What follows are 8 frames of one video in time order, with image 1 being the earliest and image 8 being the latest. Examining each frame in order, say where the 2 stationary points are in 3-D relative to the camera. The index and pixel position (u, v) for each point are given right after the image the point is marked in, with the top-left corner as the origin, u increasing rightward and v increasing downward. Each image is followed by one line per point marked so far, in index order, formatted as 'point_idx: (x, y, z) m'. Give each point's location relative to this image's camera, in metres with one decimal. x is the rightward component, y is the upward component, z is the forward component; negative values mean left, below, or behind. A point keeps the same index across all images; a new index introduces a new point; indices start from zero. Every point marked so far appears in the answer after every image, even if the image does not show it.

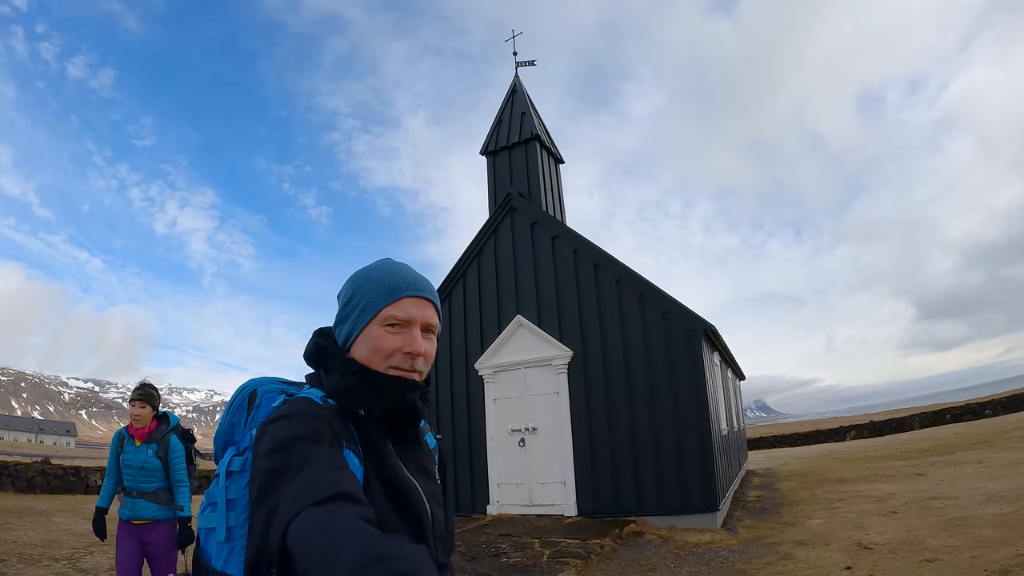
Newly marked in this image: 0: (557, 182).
0: (+1.0, +2.4, +13.6) m
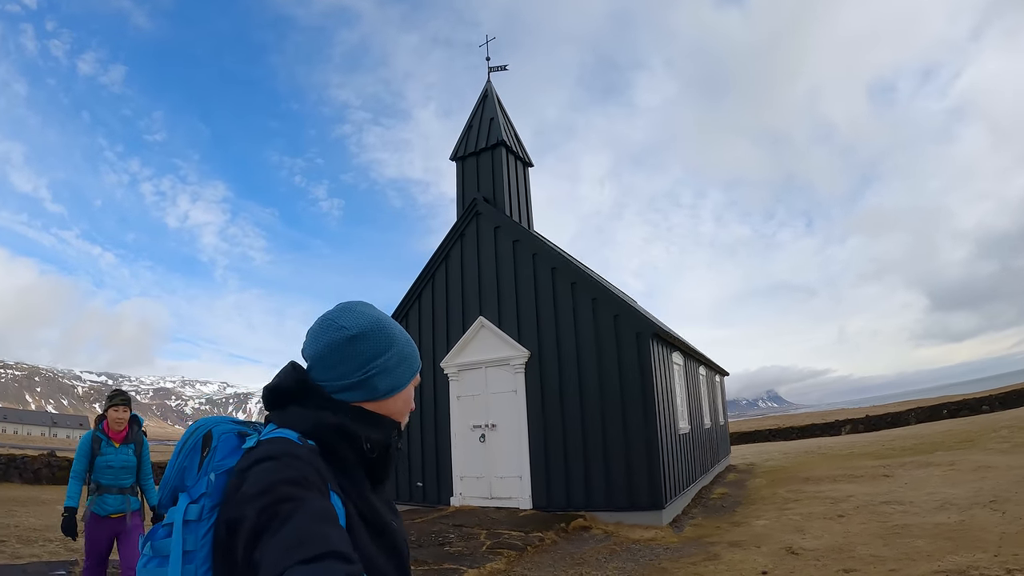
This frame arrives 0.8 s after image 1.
0: (+0.3, +2.4, +13.7) m
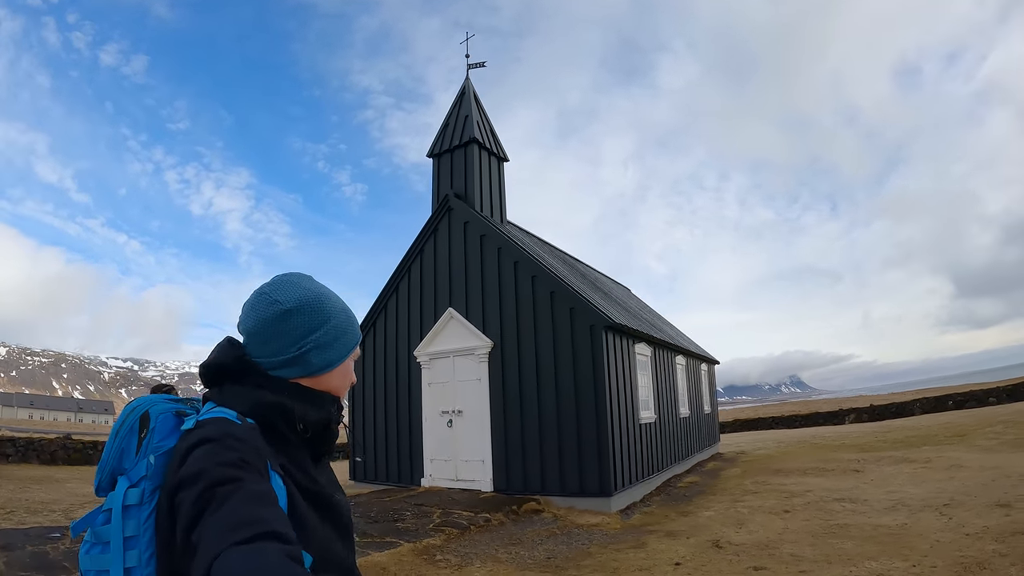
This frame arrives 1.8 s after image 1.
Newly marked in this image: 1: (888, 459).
0: (-0.4, +2.4, +13.8) m
1: (+7.9, -3.5, +12.3) m
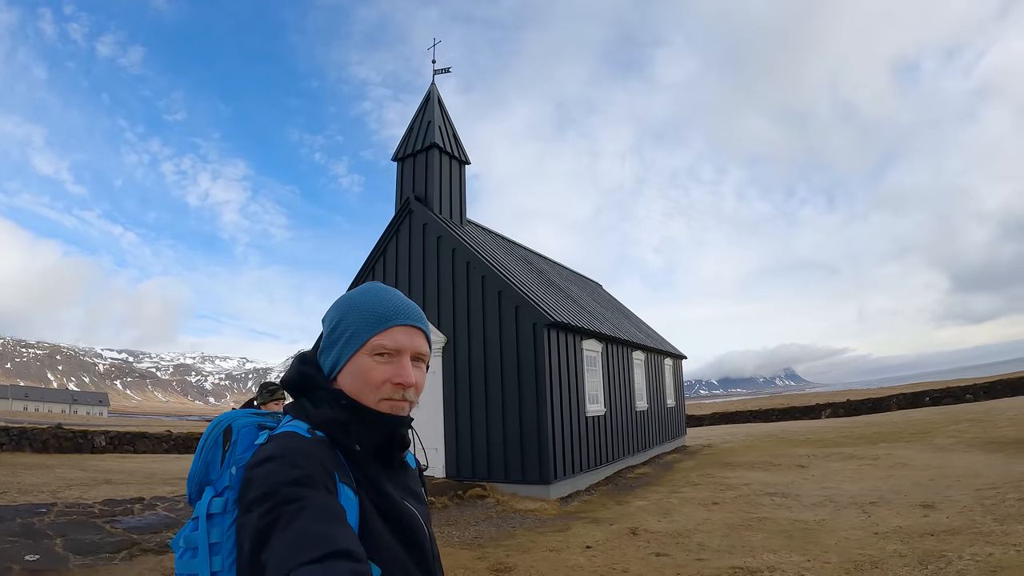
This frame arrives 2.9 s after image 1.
0: (-1.2, +2.4, +14.0) m
1: (+7.0, -3.5, +12.6) m
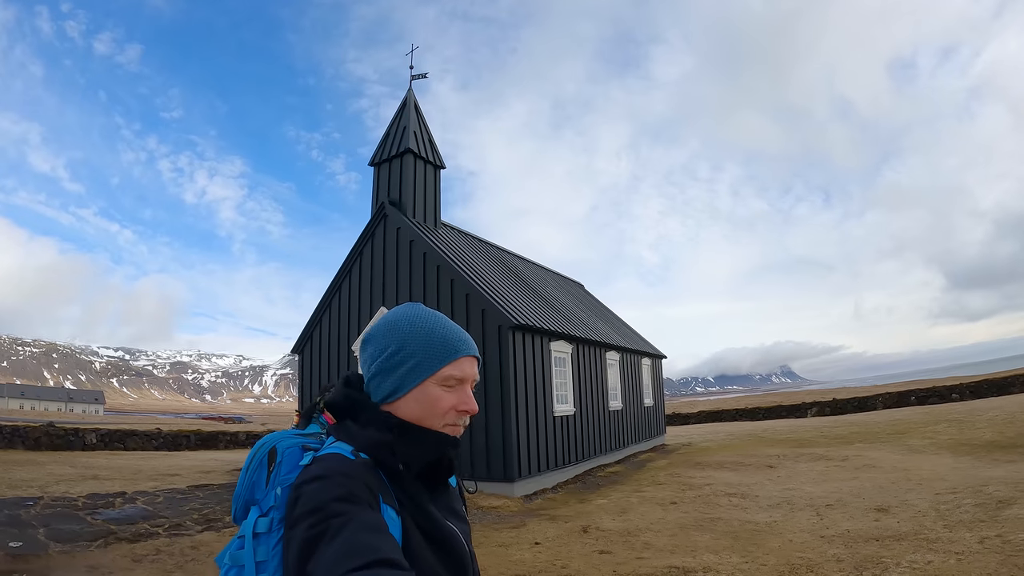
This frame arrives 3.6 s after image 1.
0: (-1.8, +2.3, +14.1) m
1: (+6.4, -3.6, +12.7) m
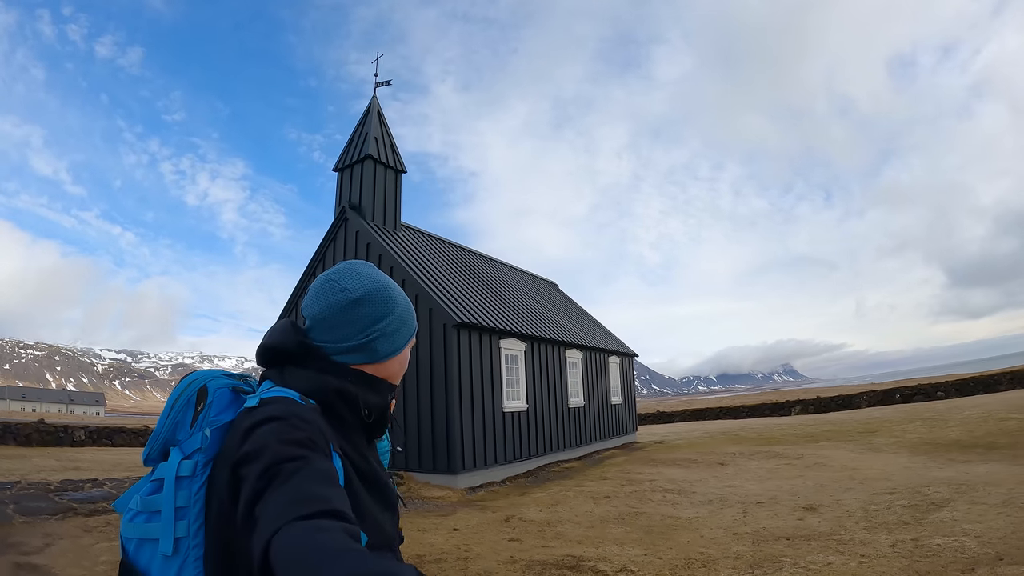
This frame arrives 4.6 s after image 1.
0: (-2.7, +2.2, +14.2) m
1: (+5.5, -3.7, +12.8) m
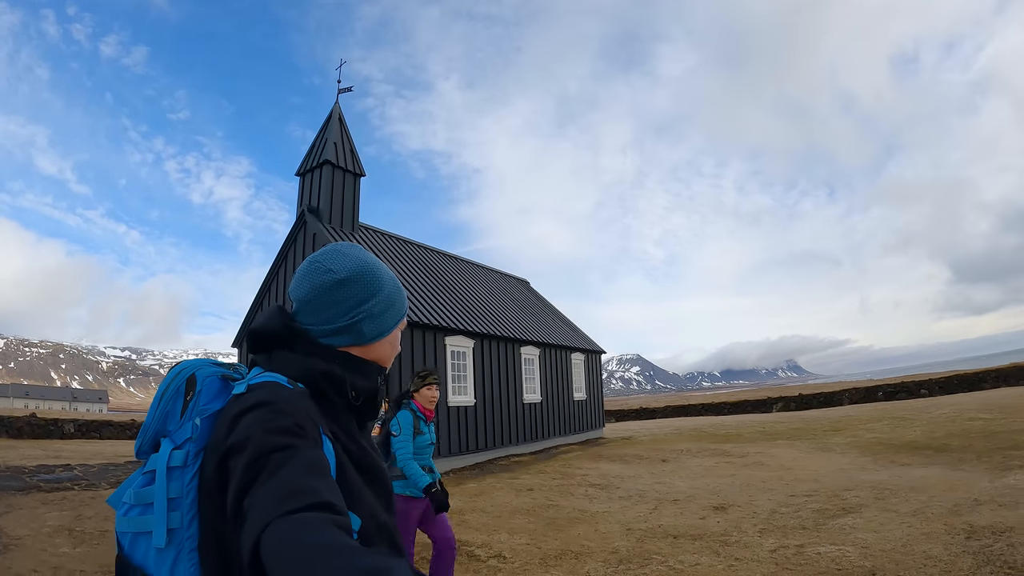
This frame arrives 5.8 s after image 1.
0: (-3.8, +2.1, +14.5) m
1: (+4.4, -3.7, +13.0) m
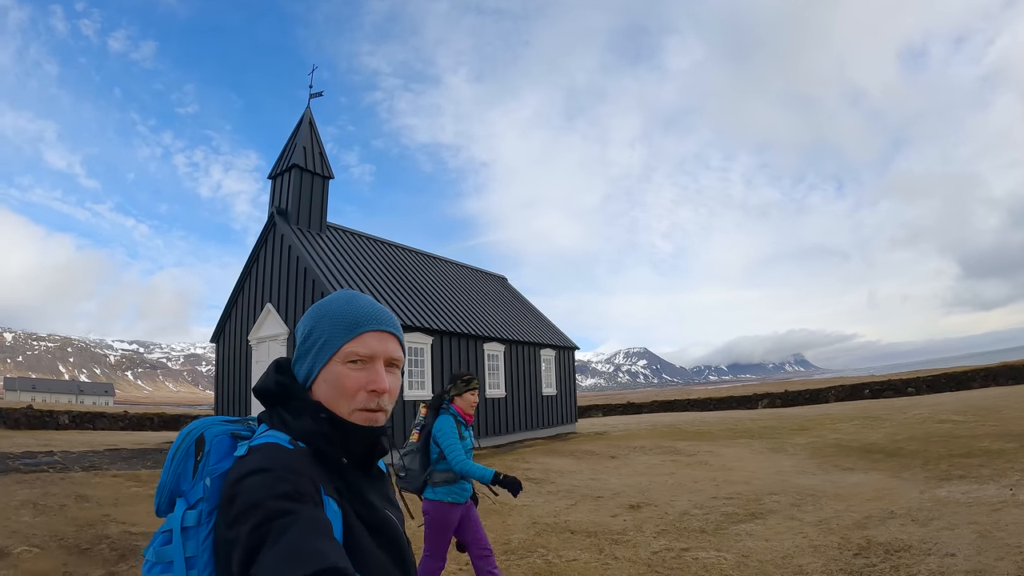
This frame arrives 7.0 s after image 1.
0: (-4.7, +2.1, +14.9) m
1: (+3.5, -3.8, +13.3) m
